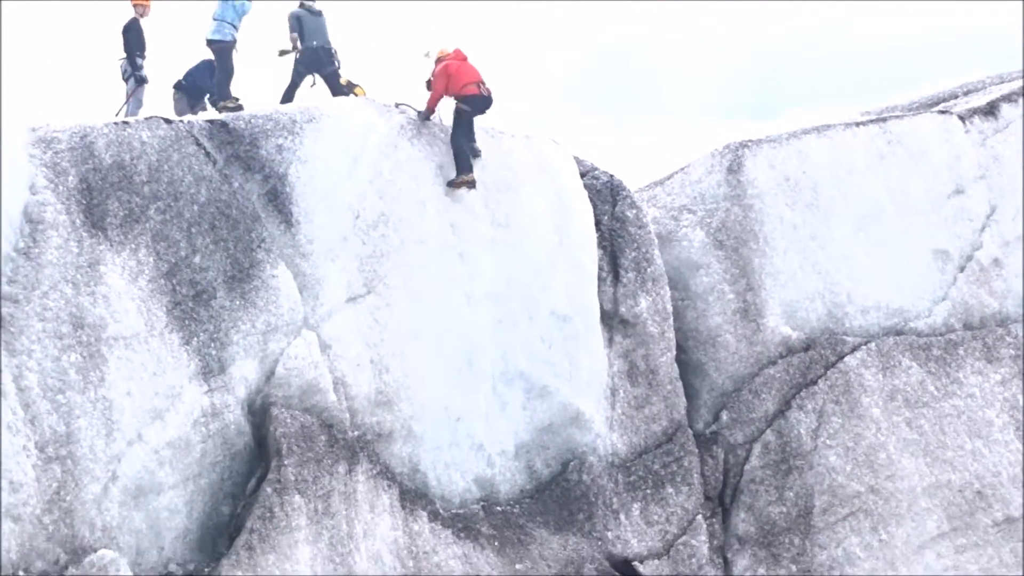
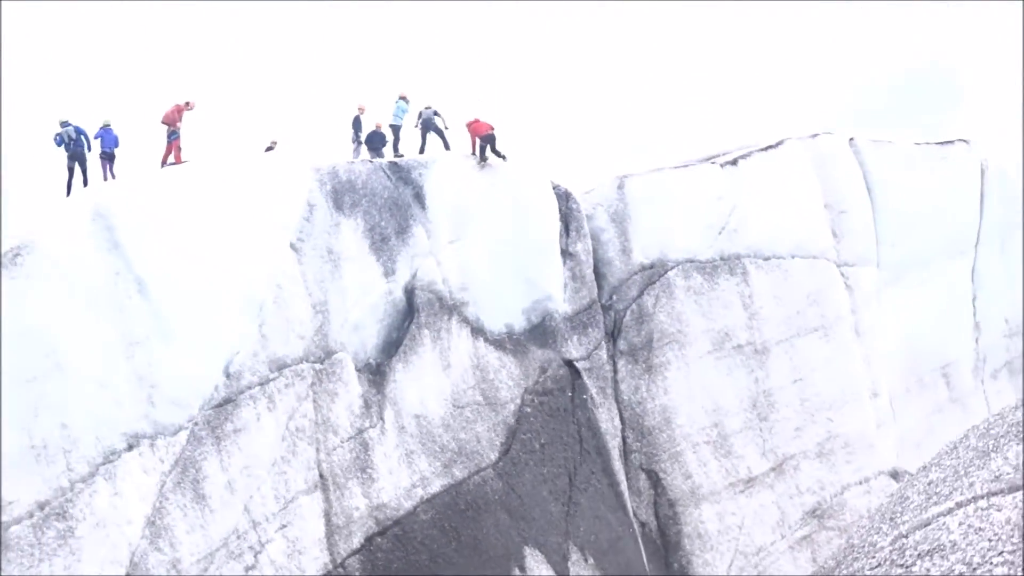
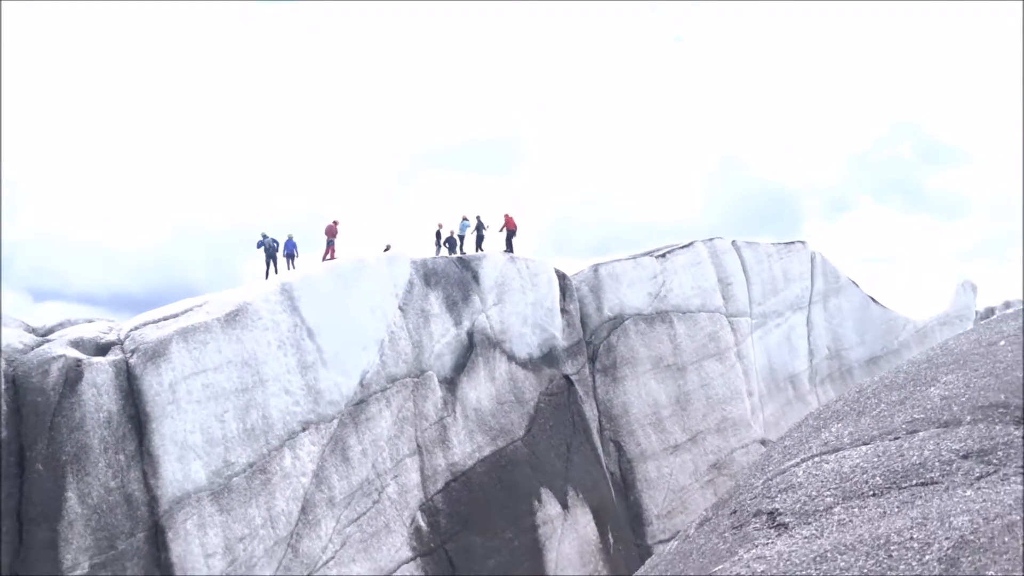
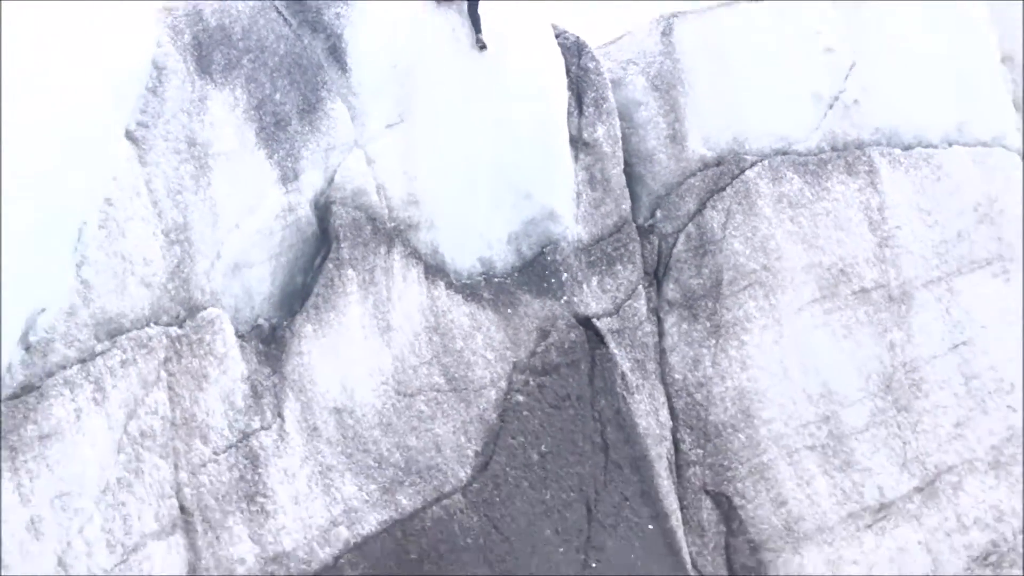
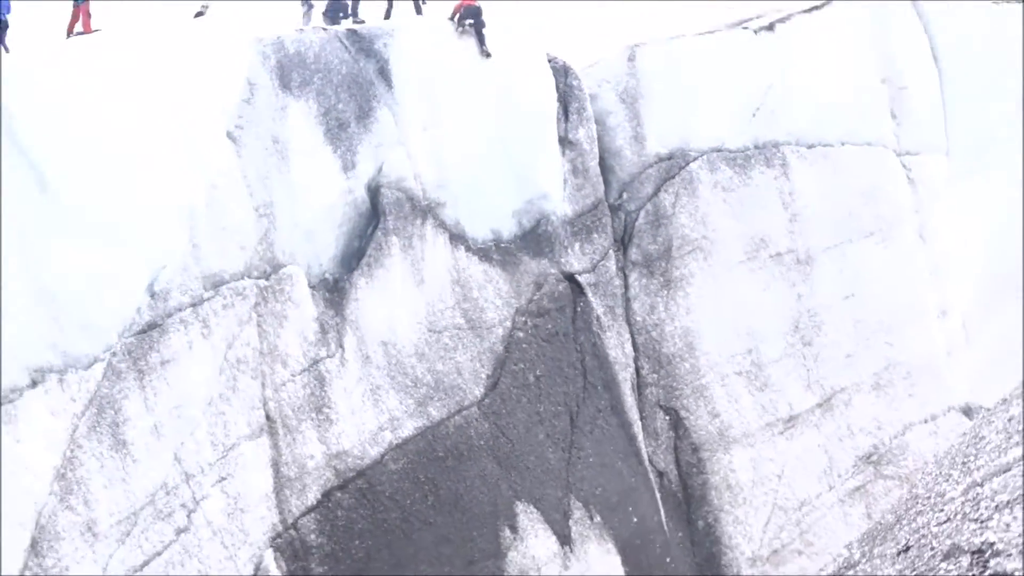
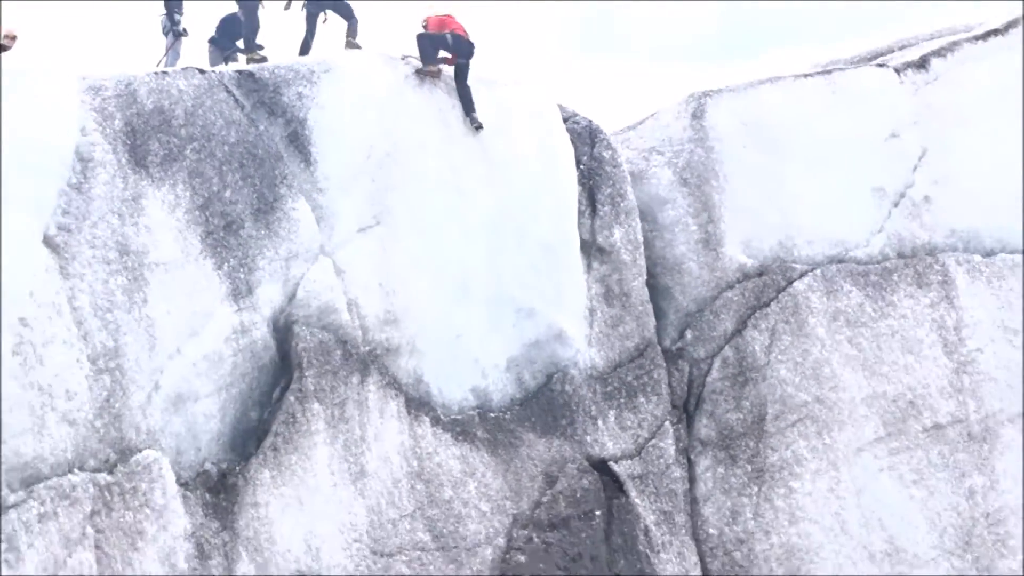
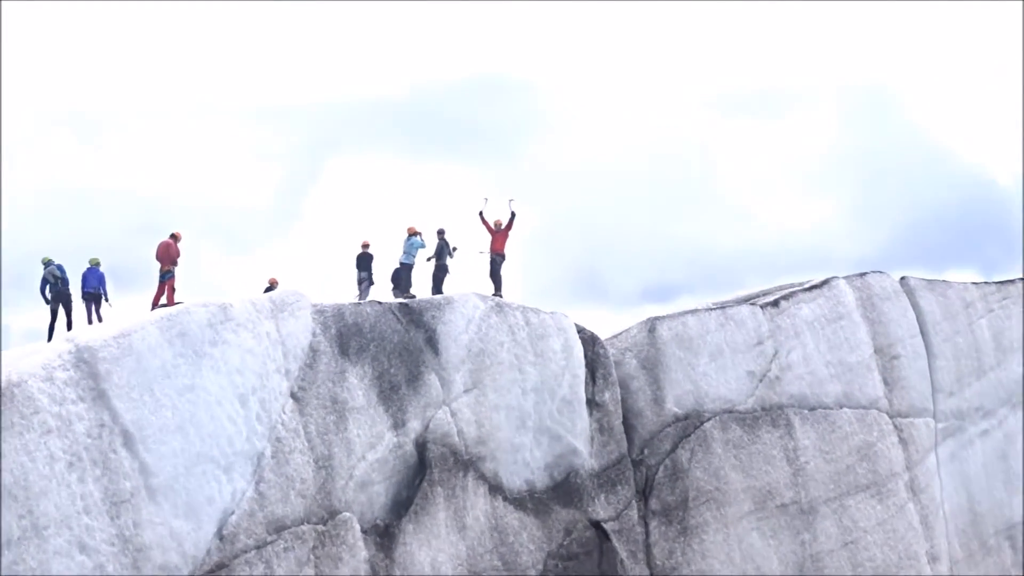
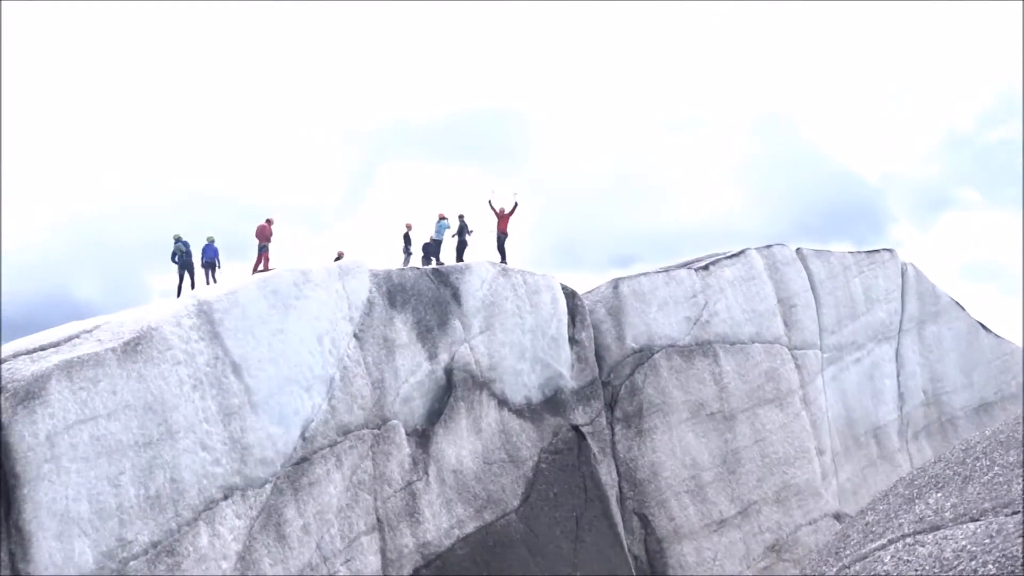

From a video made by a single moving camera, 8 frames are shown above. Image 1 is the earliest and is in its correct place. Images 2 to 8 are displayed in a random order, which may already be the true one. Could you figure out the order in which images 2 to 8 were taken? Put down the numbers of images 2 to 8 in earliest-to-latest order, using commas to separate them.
6, 4, 5, 2, 3, 8, 7
